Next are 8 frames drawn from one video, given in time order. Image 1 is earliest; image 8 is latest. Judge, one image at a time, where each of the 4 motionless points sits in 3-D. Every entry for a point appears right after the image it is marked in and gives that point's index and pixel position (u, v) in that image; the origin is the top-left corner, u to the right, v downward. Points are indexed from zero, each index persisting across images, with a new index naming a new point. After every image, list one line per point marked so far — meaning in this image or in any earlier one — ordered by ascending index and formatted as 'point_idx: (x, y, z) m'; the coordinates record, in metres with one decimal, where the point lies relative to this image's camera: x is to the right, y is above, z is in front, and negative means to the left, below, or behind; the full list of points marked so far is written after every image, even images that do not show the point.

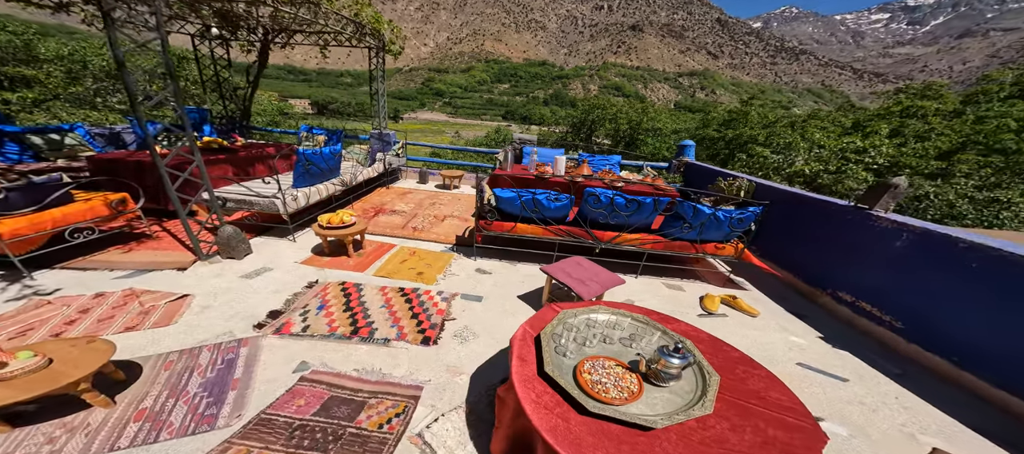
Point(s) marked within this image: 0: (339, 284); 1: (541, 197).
0: (-2.2, -0.7, +3.8) m
1: (+0.3, +0.4, +4.0) m
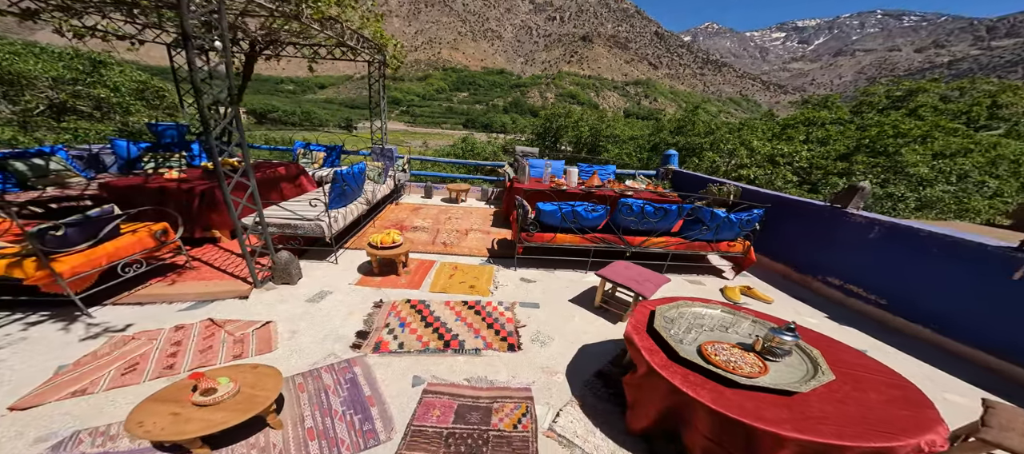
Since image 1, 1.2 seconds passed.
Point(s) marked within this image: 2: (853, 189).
0: (-1.4, -0.9, +3.9) m
1: (+1.0, +0.3, +4.5) m
2: (+4.4, +0.5, +3.9) m
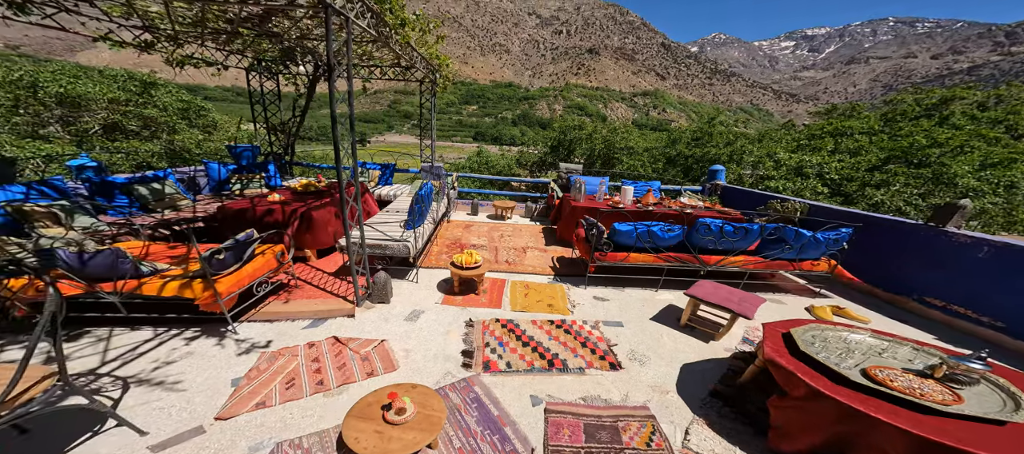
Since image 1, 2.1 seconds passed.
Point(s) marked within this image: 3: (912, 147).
0: (-0.2, -1.2, +4.1) m
1: (+2.2, 0.0, +4.5) m
2: (+5.6, +0.3, +3.9) m
3: (+9.9, +2.0, +7.8) m
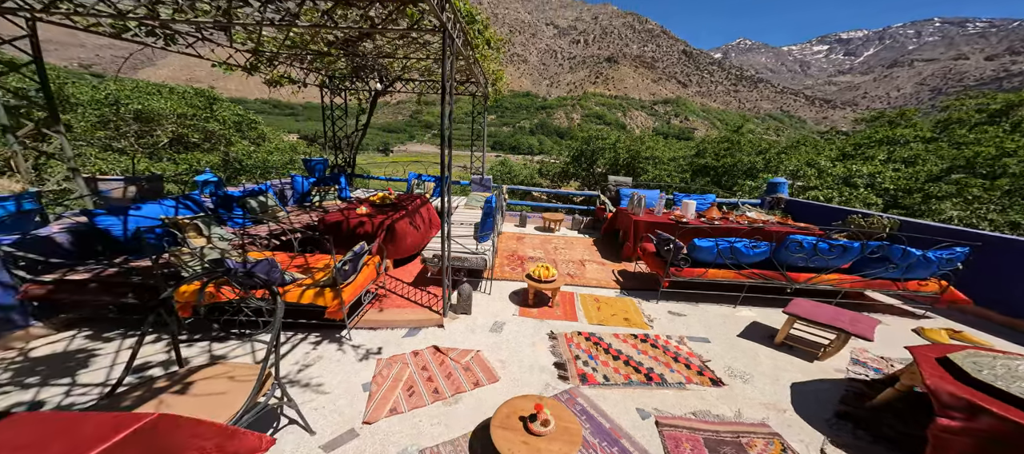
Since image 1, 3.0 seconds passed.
0: (+0.9, -1.4, +4.1) m
1: (+3.3, -0.2, +4.4) m
2: (+6.7, 0.0, +3.6) m
3: (+11.3, +1.6, +7.3) m
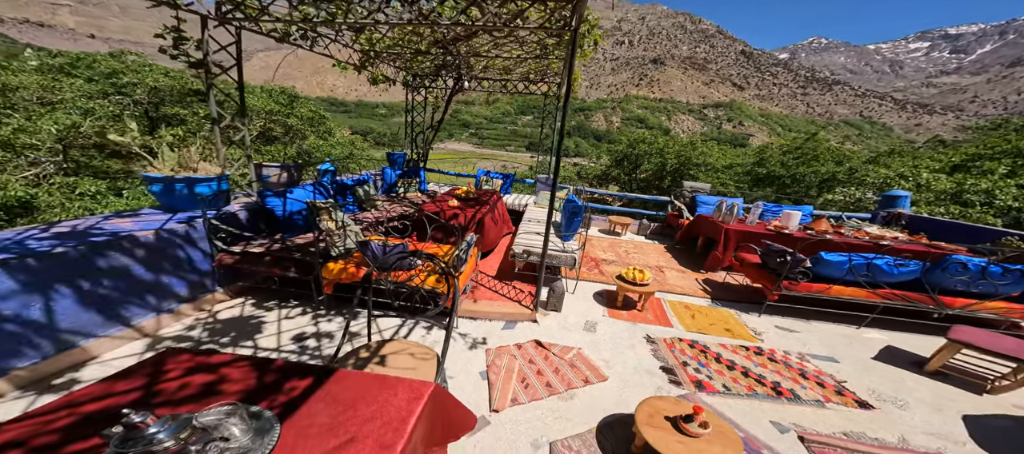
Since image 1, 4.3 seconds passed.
0: (+2.1, -1.4, +3.9) m
1: (+4.6, -0.4, +4.0) m
2: (+7.9, -0.4, +2.8) m
3: (+13.0, +1.0, +5.8) m
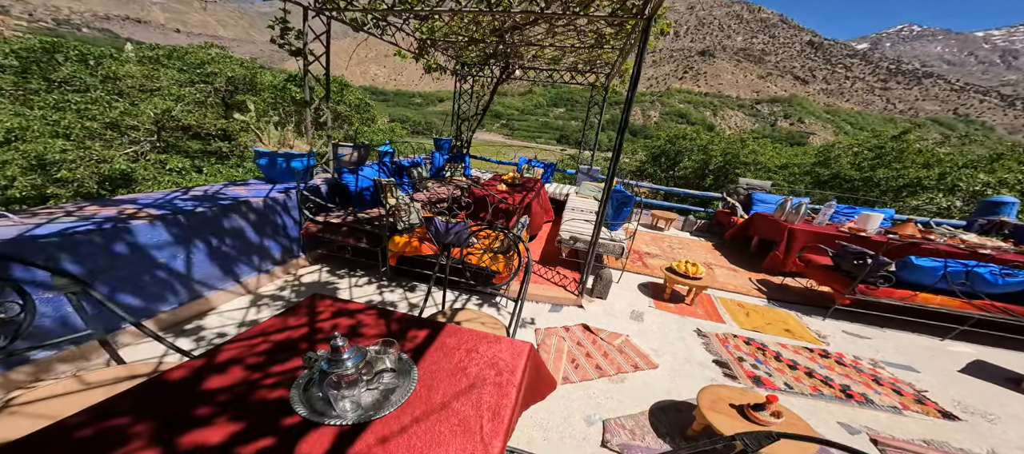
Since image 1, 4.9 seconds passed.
0: (+2.7, -1.4, +3.8) m
1: (+5.2, -0.5, +3.6) m
2: (+8.4, -0.6, +2.0) m
3: (+13.8, +0.5, +4.5) m
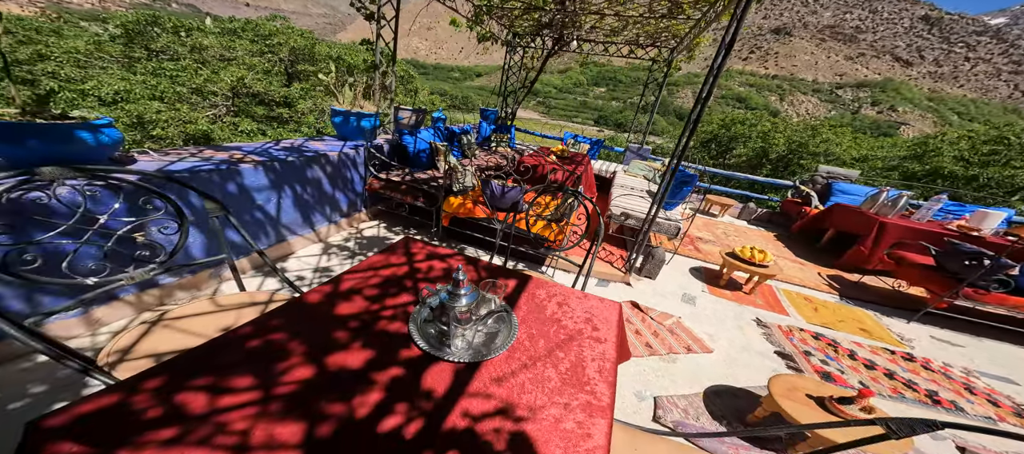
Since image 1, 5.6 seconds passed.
0: (+3.2, -1.2, +3.5) m
1: (+5.8, -0.5, +2.9) m
2: (+8.7, -1.0, +1.1) m
3: (+14.4, -0.1, +2.9) m
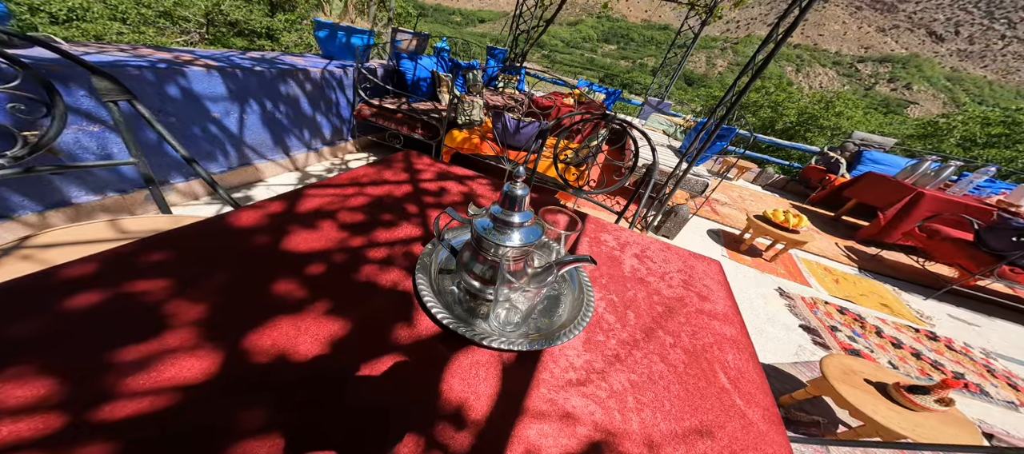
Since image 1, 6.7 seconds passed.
0: (+3.3, -0.8, +3.3) m
1: (+5.9, -0.4, +2.7) m
2: (+8.8, -1.2, +1.0) m
3: (+14.5, -0.4, +2.8) m
